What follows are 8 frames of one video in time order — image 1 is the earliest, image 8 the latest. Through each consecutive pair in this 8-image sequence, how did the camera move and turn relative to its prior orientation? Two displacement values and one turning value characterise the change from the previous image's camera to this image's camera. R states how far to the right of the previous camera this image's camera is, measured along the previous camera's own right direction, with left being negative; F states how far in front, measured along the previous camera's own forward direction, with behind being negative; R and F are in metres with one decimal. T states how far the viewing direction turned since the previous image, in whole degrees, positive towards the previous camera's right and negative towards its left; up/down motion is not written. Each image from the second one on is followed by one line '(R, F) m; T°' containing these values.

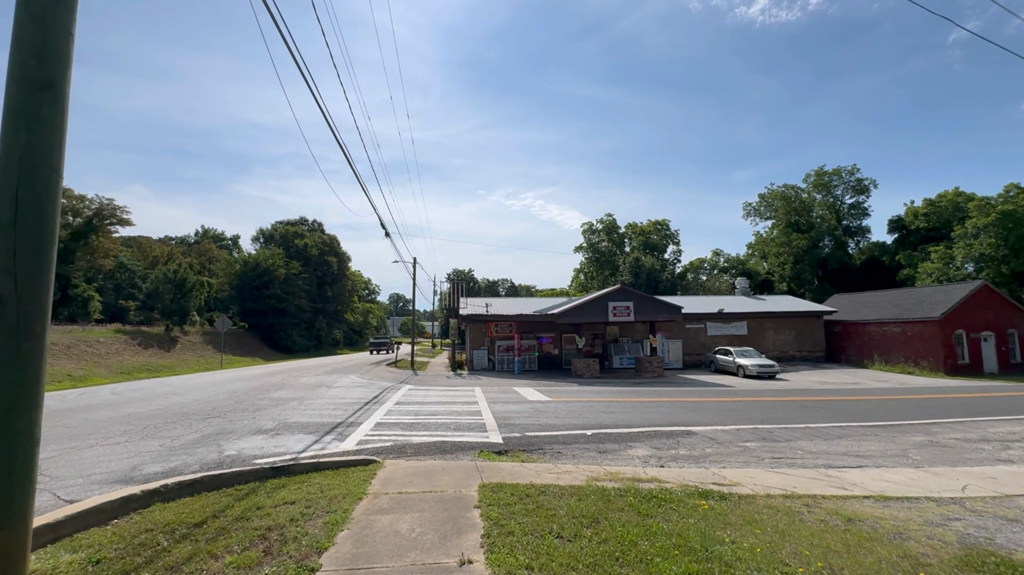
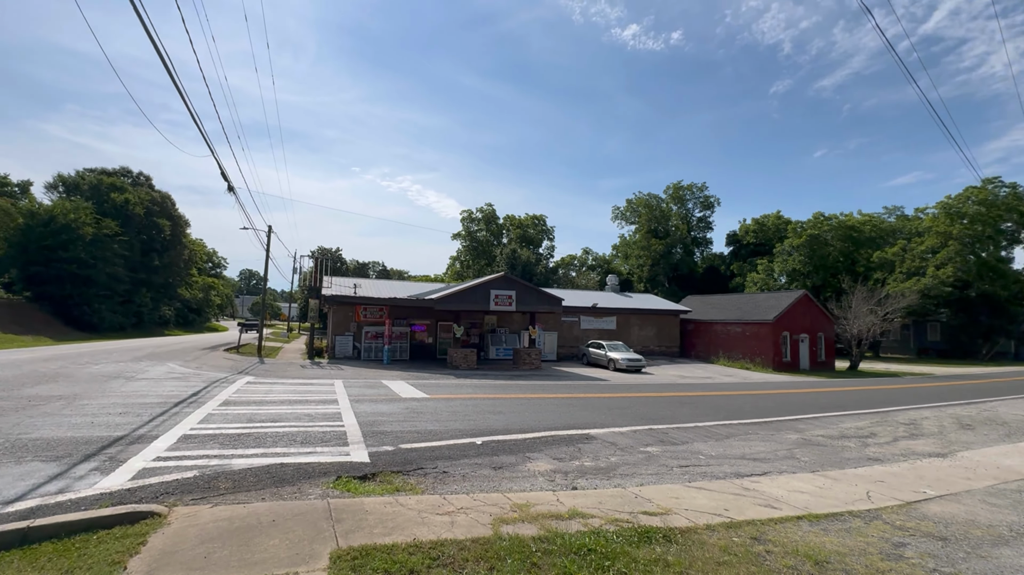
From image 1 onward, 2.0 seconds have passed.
(-0.1, +1.8) m; +15°
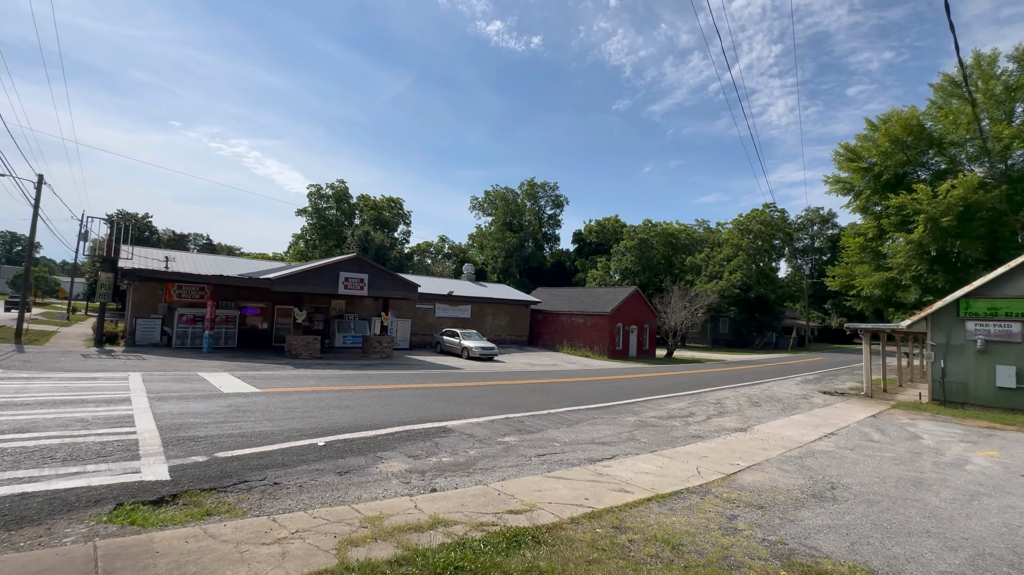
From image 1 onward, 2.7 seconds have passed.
(-0.1, +0.6) m; +18°
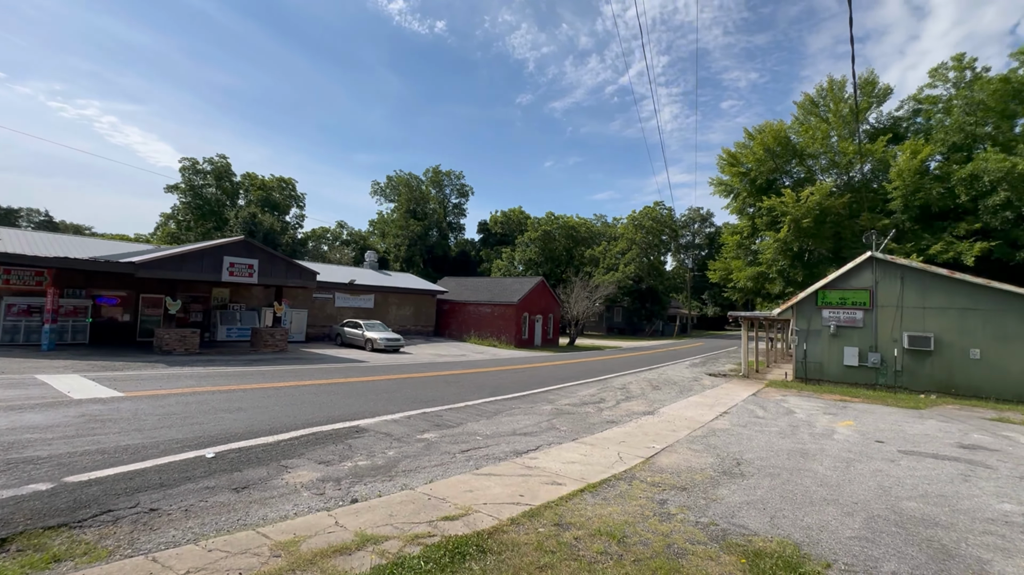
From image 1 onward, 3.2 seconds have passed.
(-0.3, +0.4) m; +12°
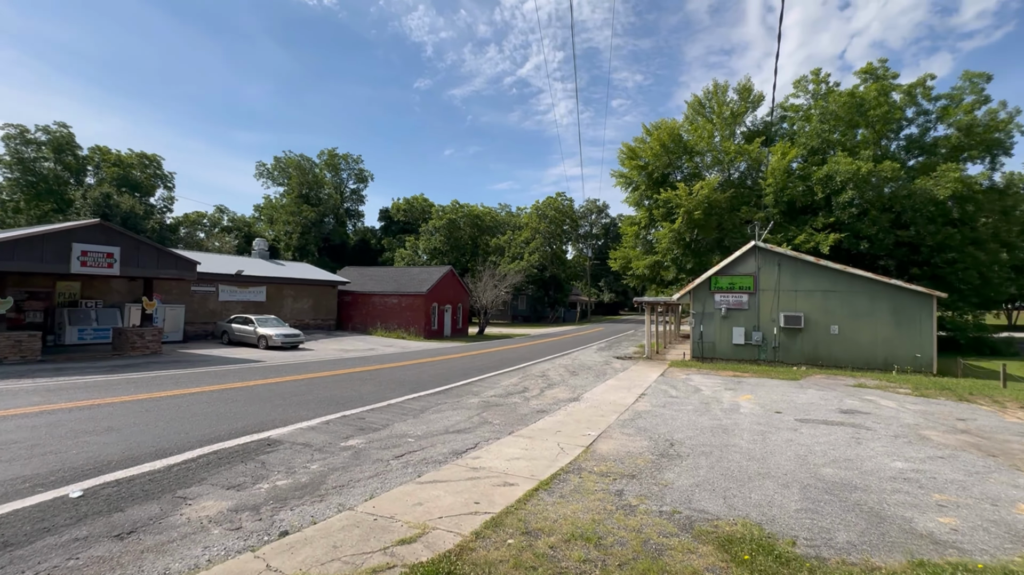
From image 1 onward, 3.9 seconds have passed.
(-0.5, +0.5) m; +12°
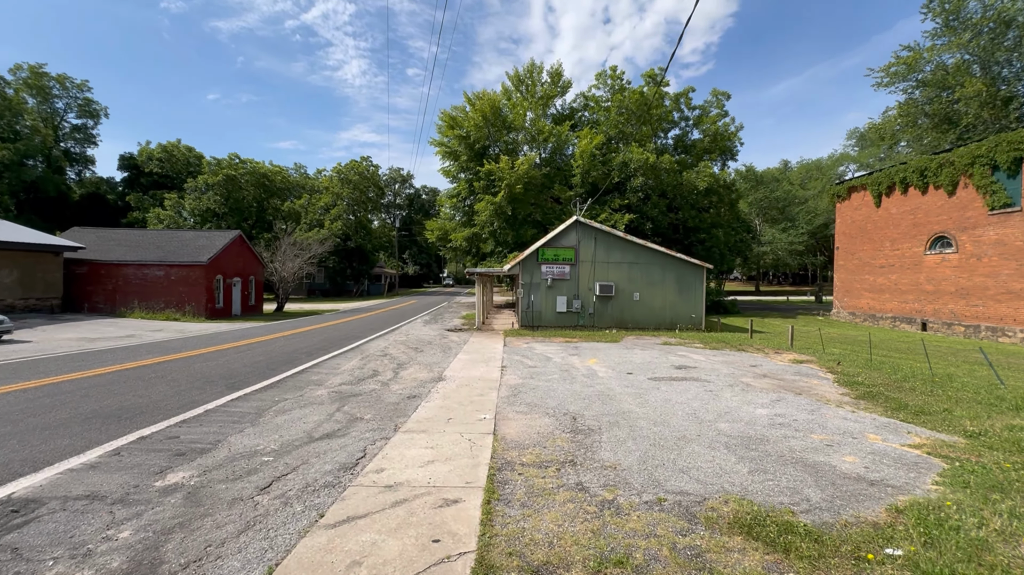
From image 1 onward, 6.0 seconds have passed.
(-1.2, +1.4) m; +24°
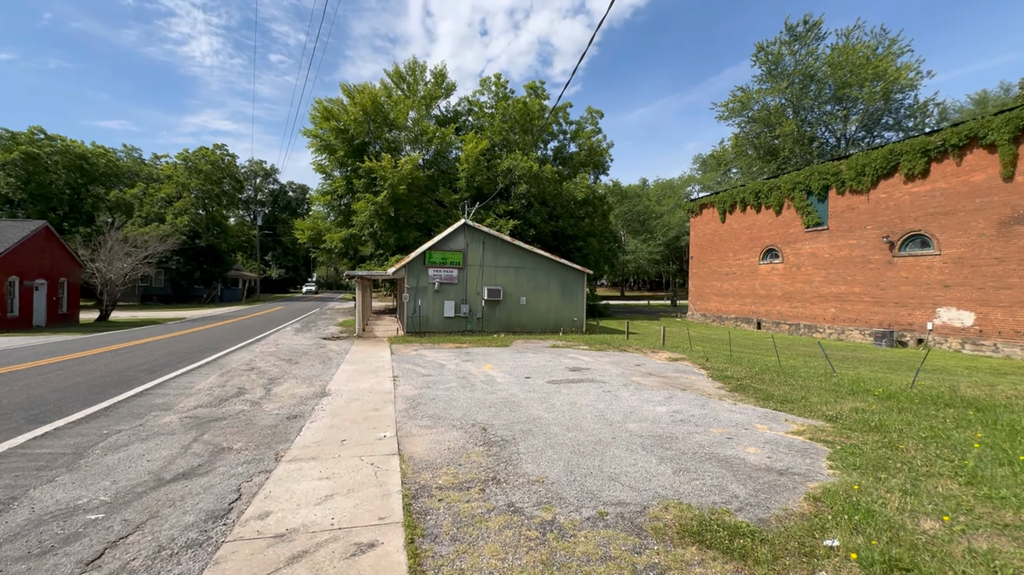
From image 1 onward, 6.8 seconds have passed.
(-0.4, +0.5) m; +15°
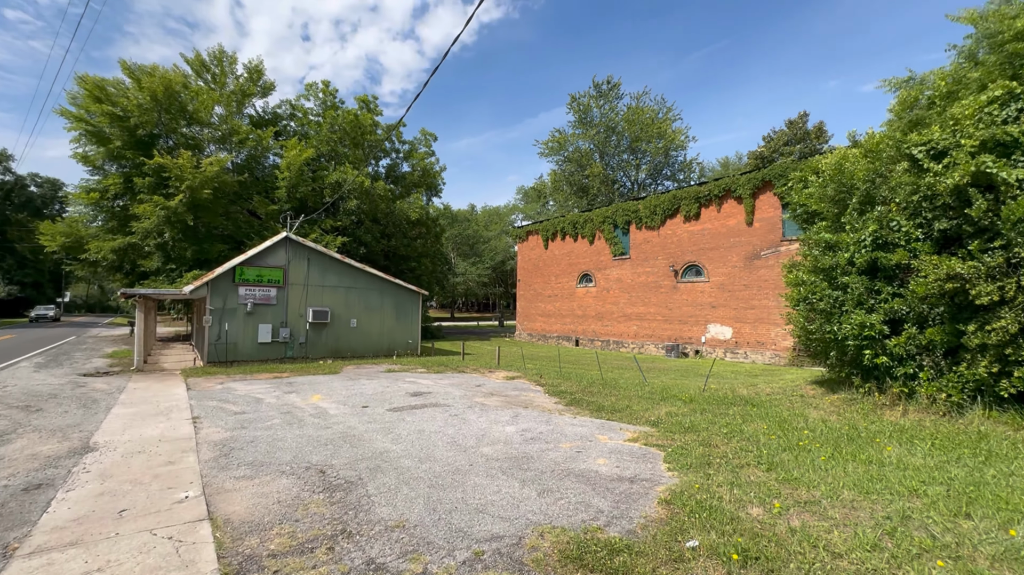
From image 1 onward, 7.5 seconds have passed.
(-0.3, +0.4) m; +21°
